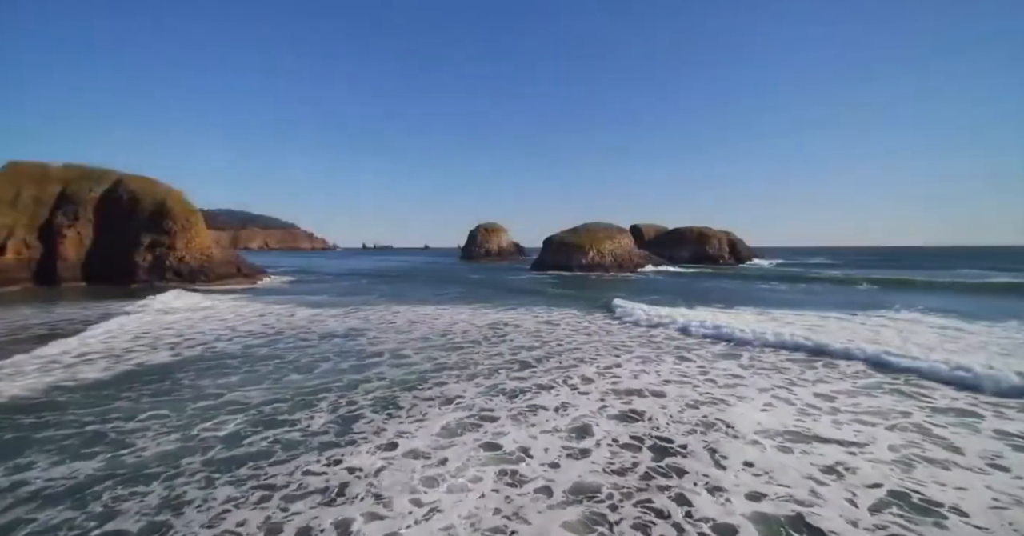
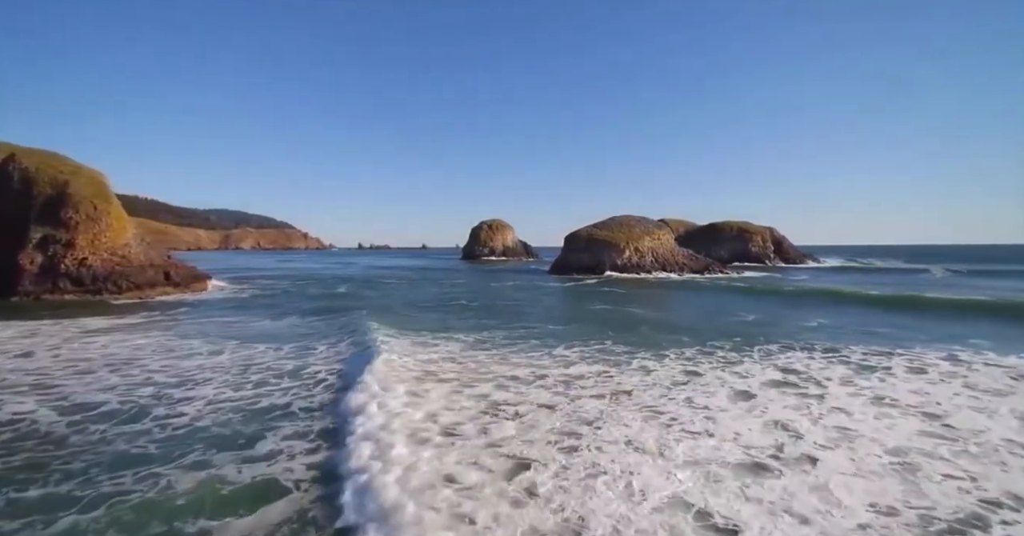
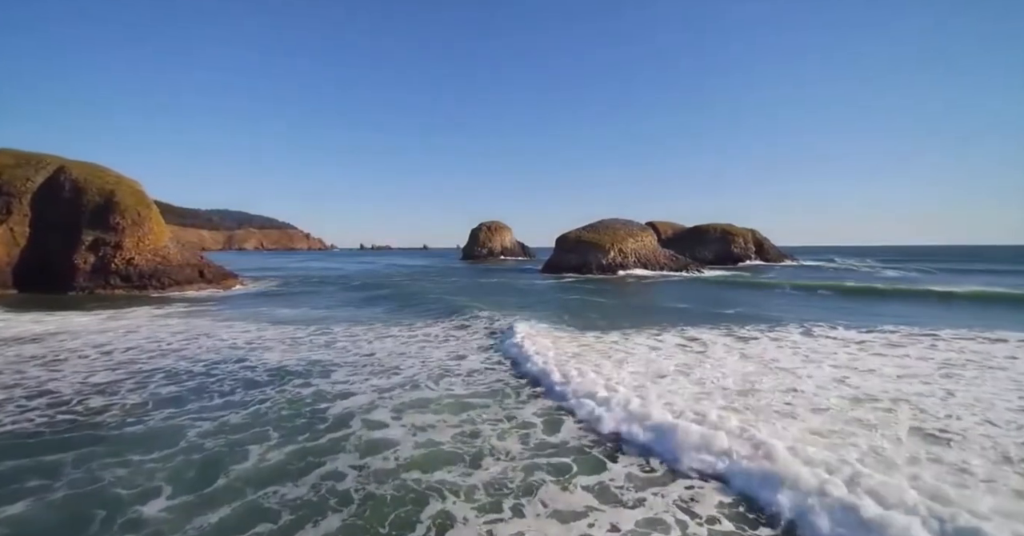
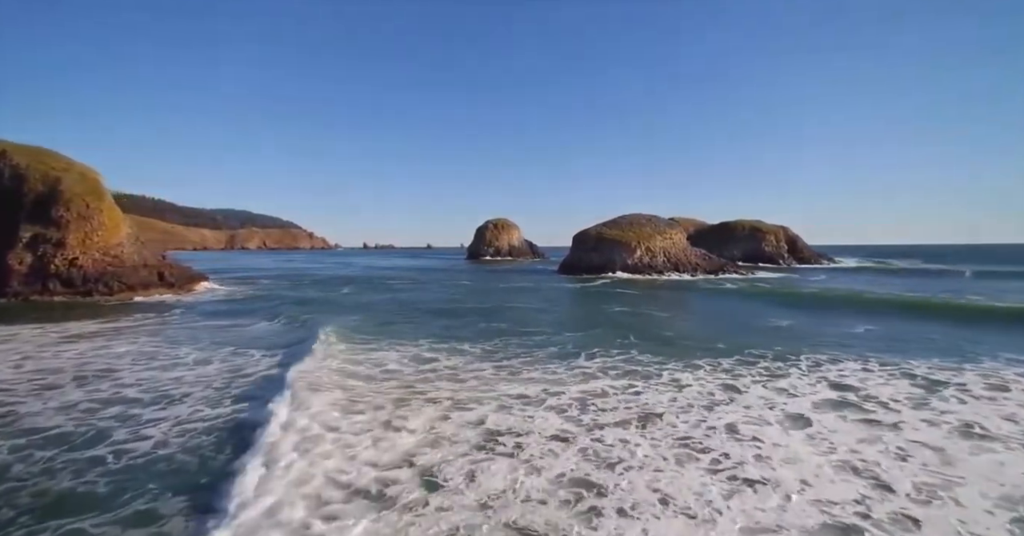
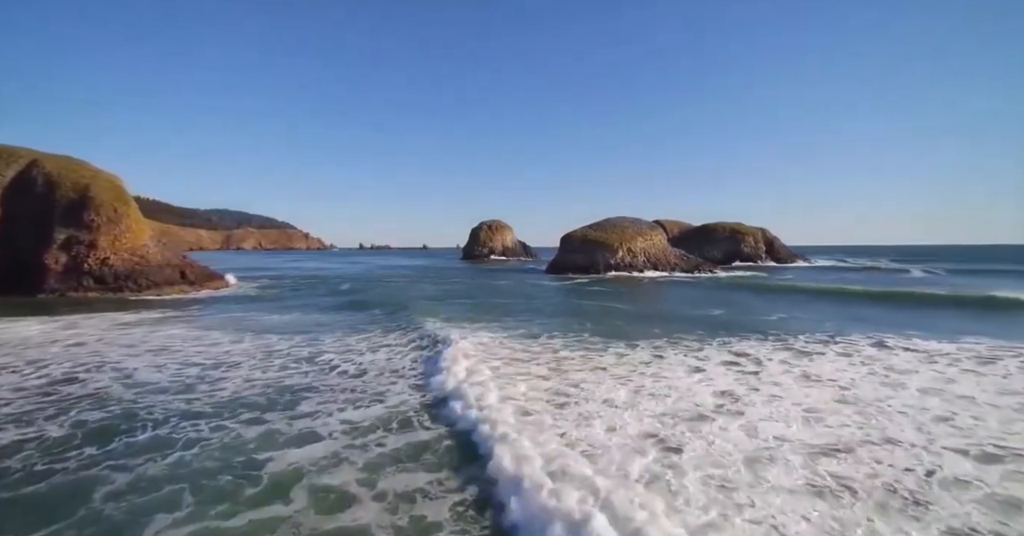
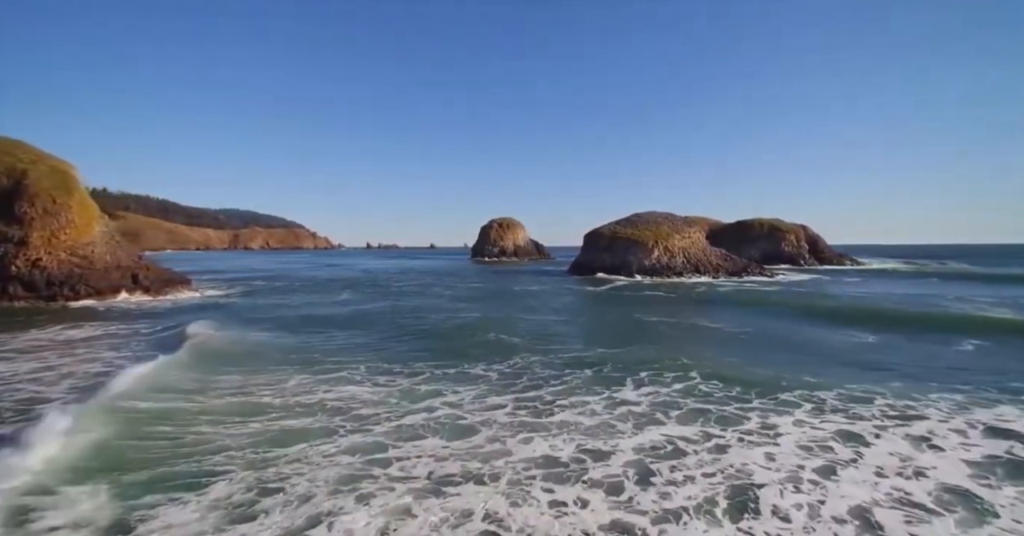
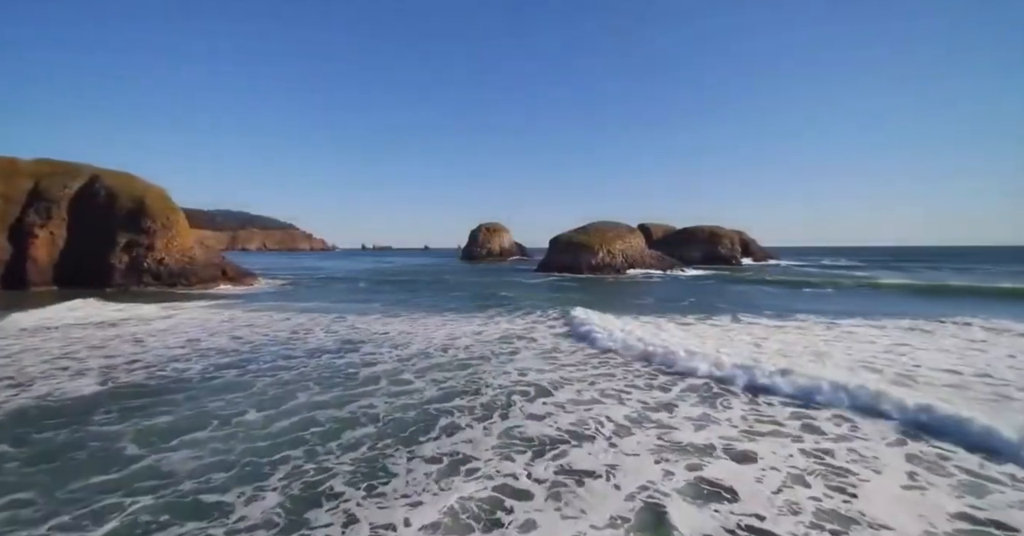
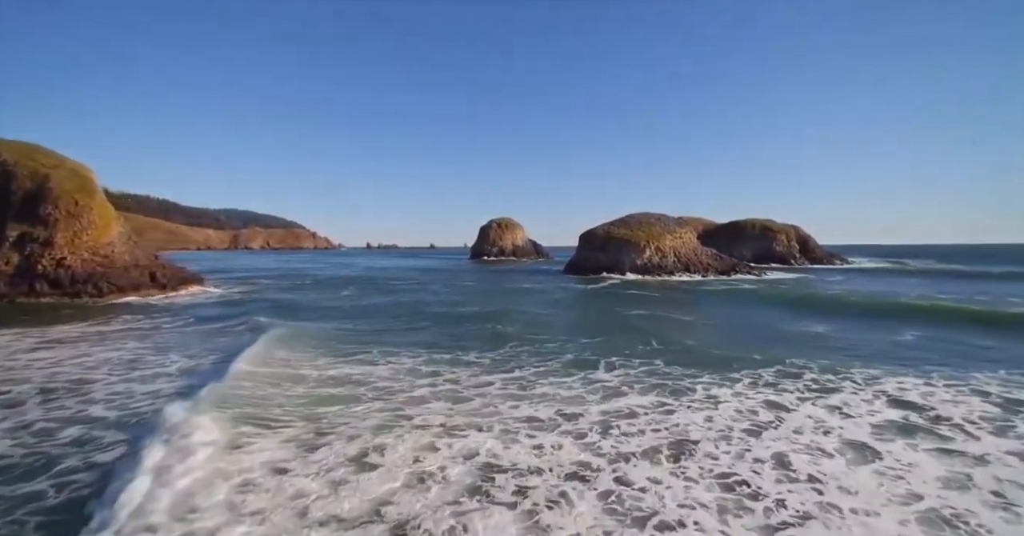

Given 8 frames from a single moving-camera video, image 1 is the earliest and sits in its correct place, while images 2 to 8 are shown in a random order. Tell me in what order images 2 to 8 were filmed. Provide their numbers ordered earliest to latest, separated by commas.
7, 3, 5, 2, 4, 8, 6
